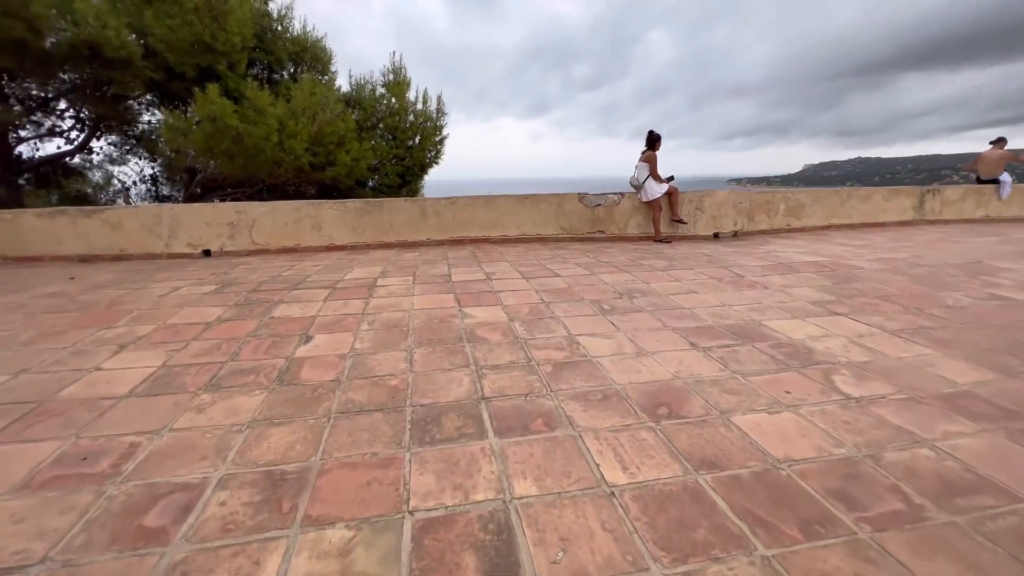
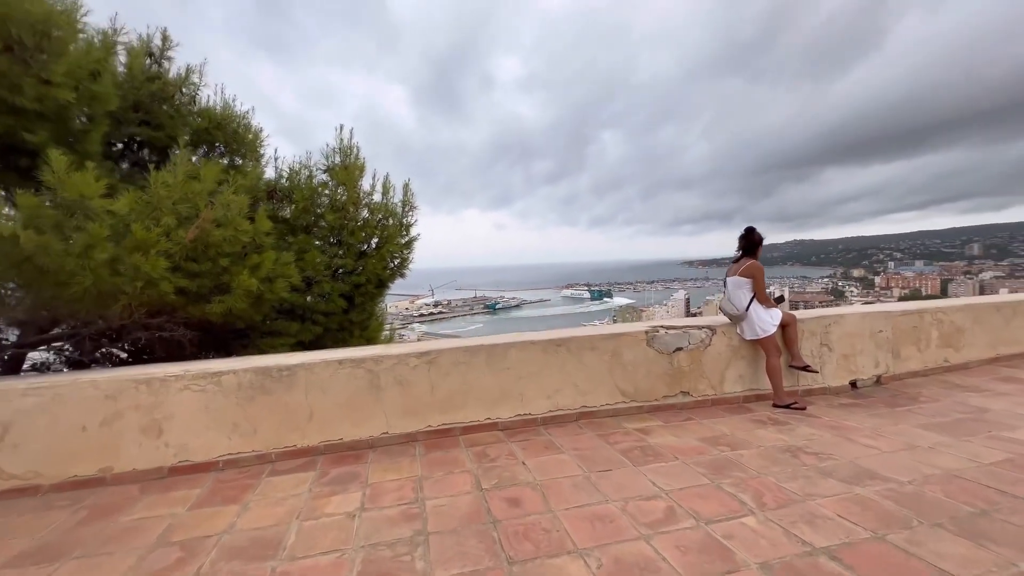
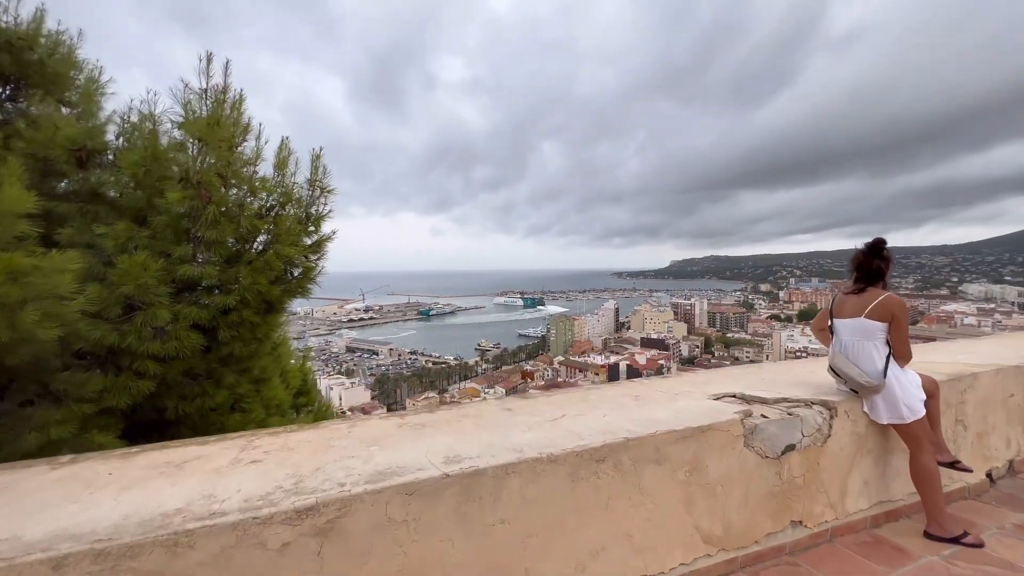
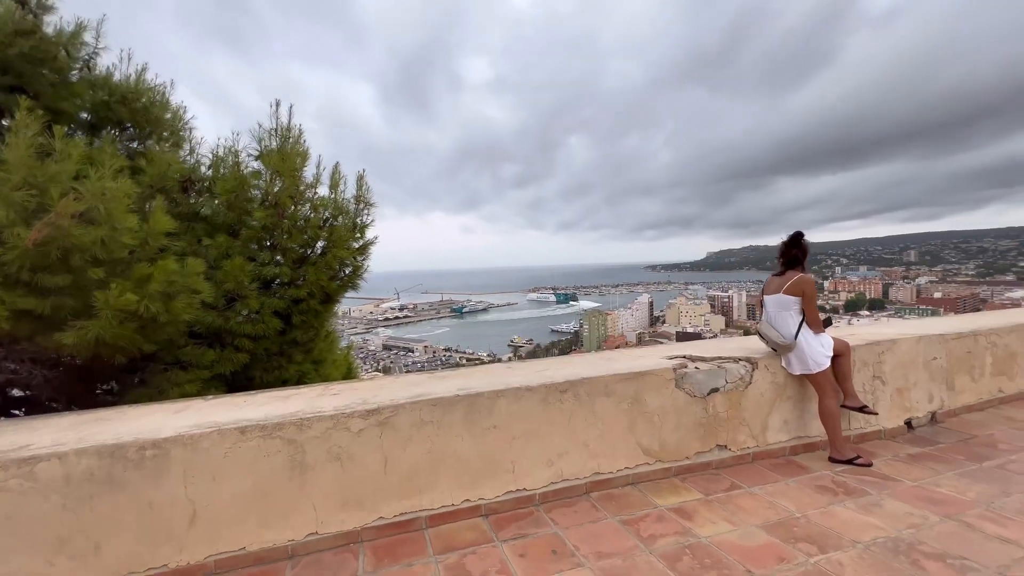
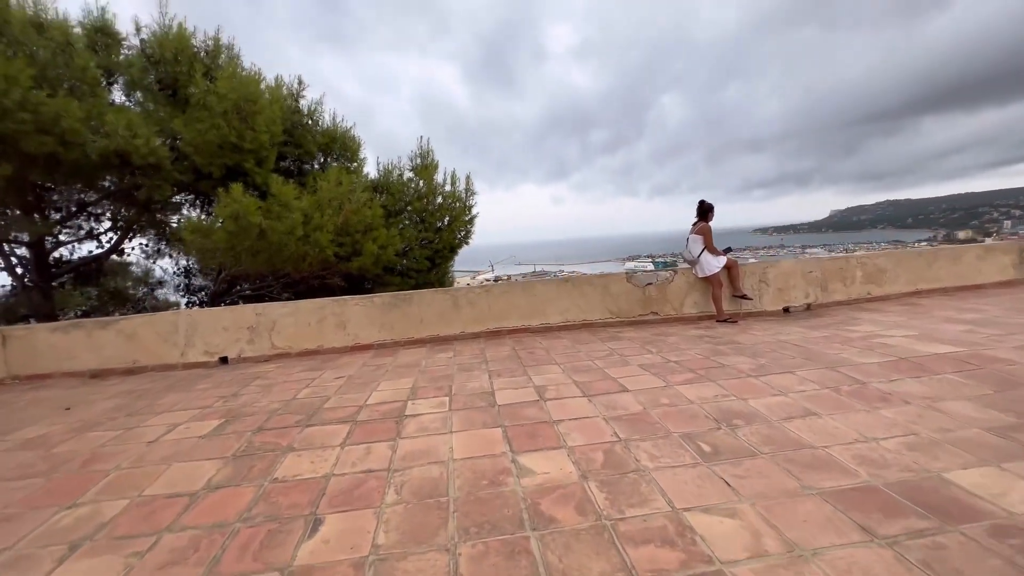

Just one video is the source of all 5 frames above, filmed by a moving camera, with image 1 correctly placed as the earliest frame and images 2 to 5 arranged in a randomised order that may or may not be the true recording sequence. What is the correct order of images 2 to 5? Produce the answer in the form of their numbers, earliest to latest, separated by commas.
5, 2, 4, 3
